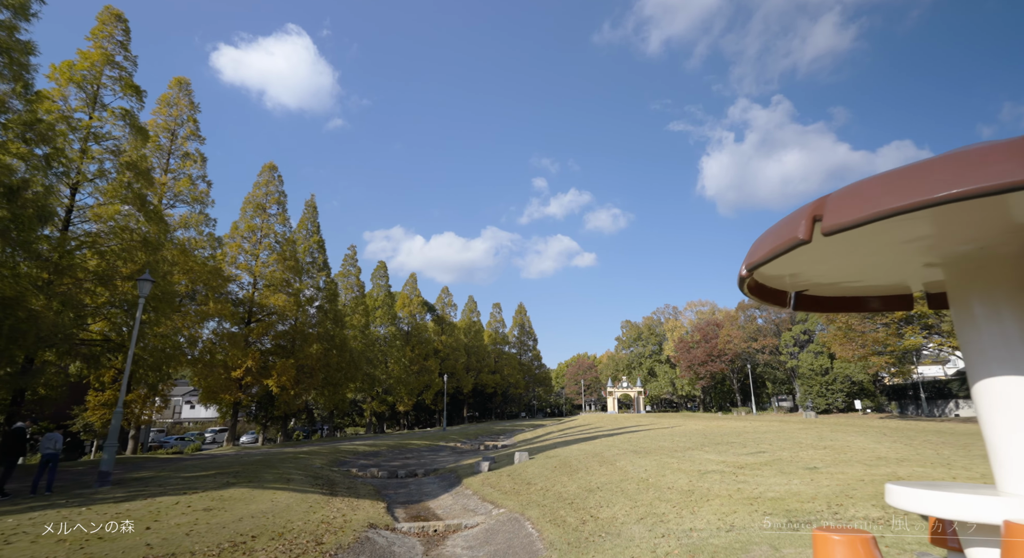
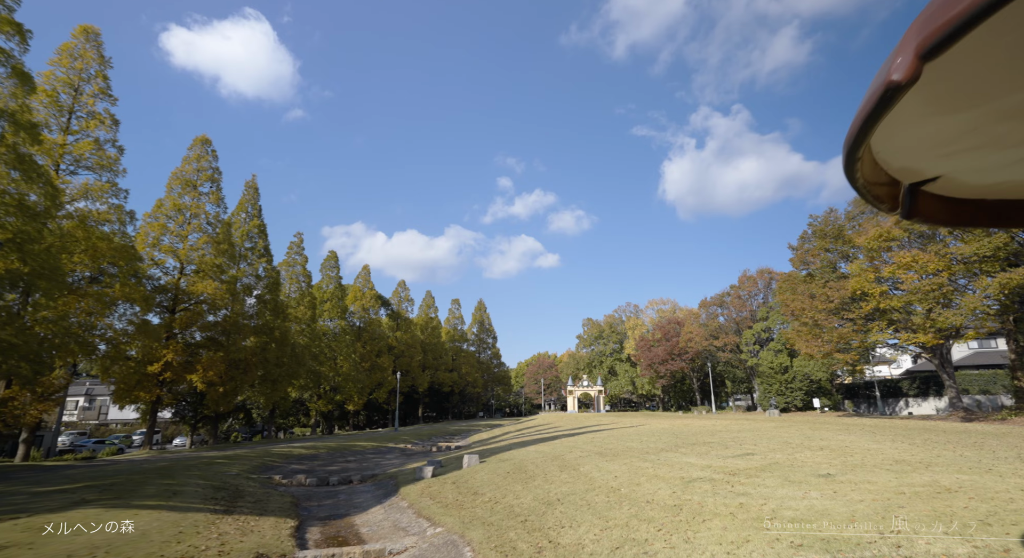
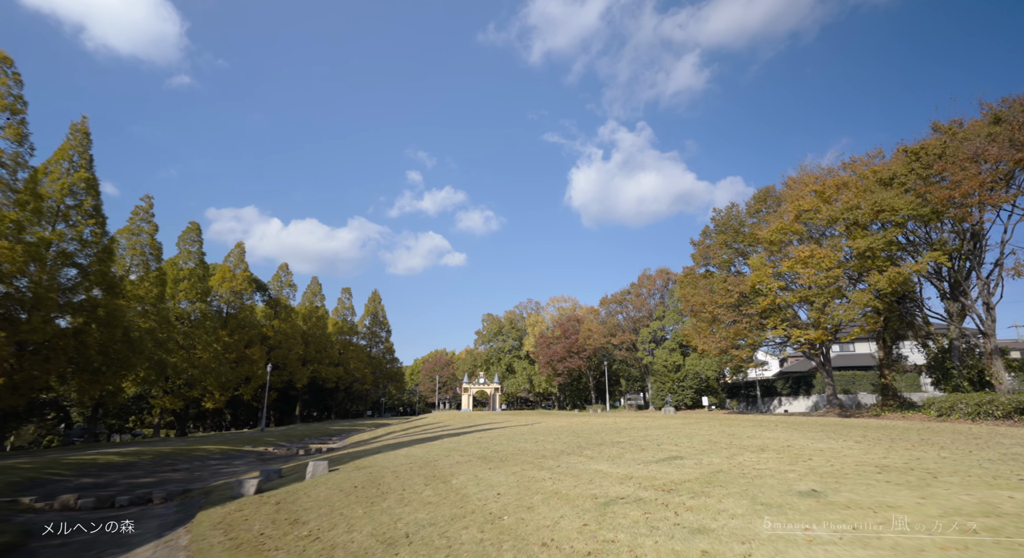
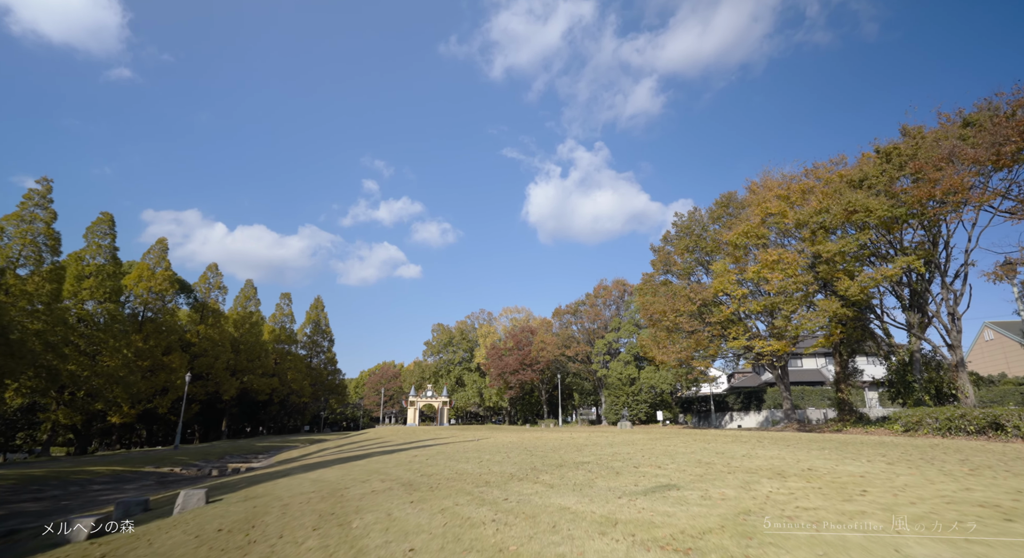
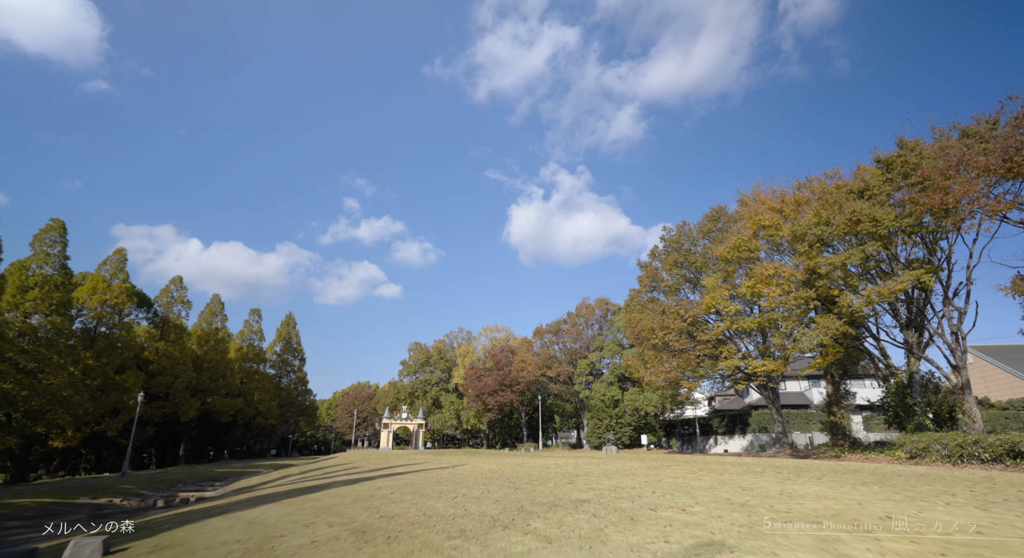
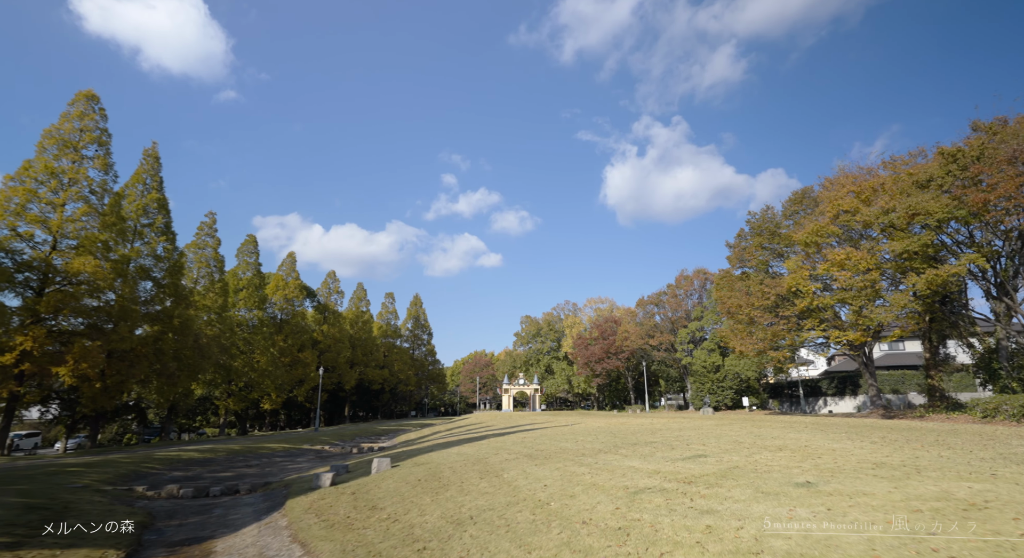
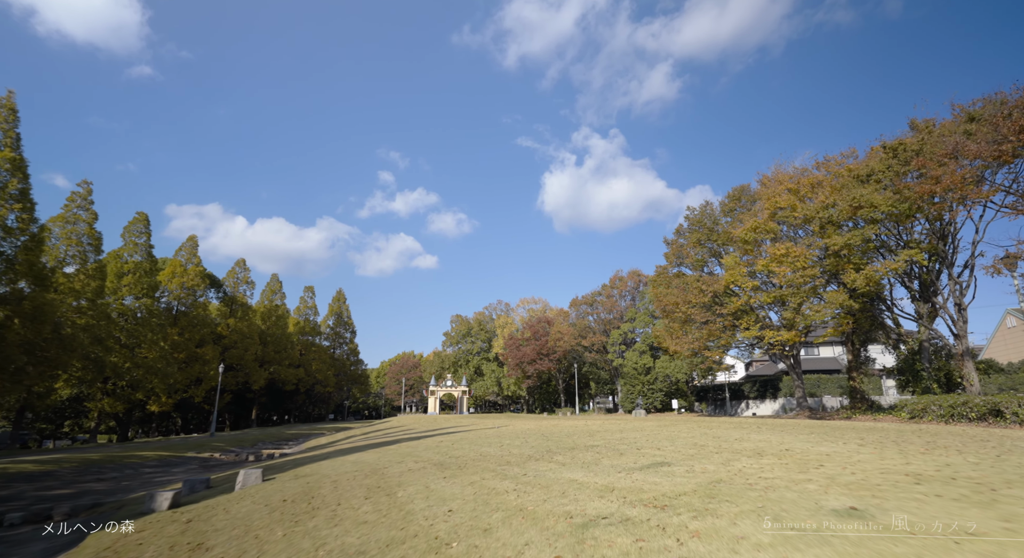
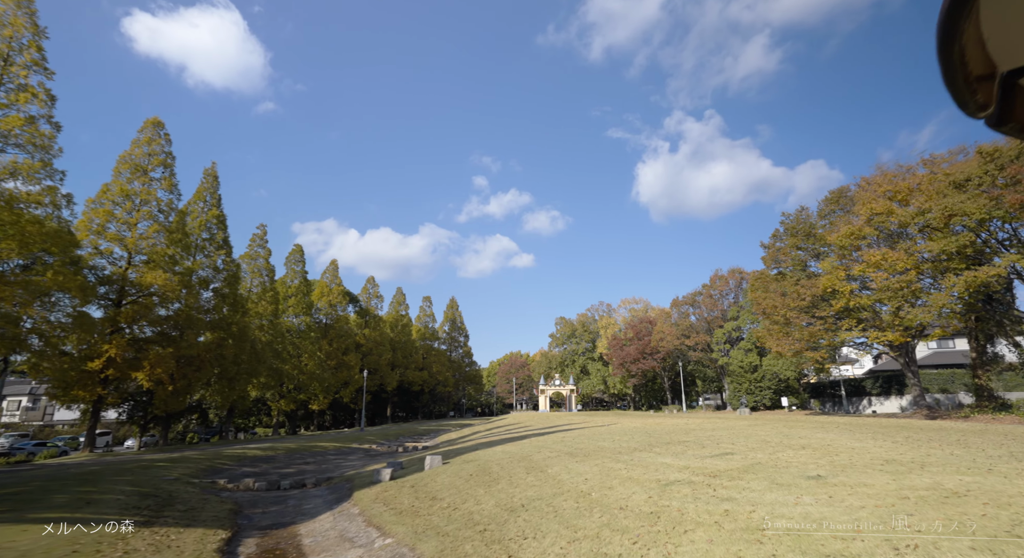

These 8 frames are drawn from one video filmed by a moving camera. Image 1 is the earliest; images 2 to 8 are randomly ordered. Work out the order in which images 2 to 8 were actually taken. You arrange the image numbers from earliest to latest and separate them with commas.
2, 8, 6, 3, 7, 4, 5
